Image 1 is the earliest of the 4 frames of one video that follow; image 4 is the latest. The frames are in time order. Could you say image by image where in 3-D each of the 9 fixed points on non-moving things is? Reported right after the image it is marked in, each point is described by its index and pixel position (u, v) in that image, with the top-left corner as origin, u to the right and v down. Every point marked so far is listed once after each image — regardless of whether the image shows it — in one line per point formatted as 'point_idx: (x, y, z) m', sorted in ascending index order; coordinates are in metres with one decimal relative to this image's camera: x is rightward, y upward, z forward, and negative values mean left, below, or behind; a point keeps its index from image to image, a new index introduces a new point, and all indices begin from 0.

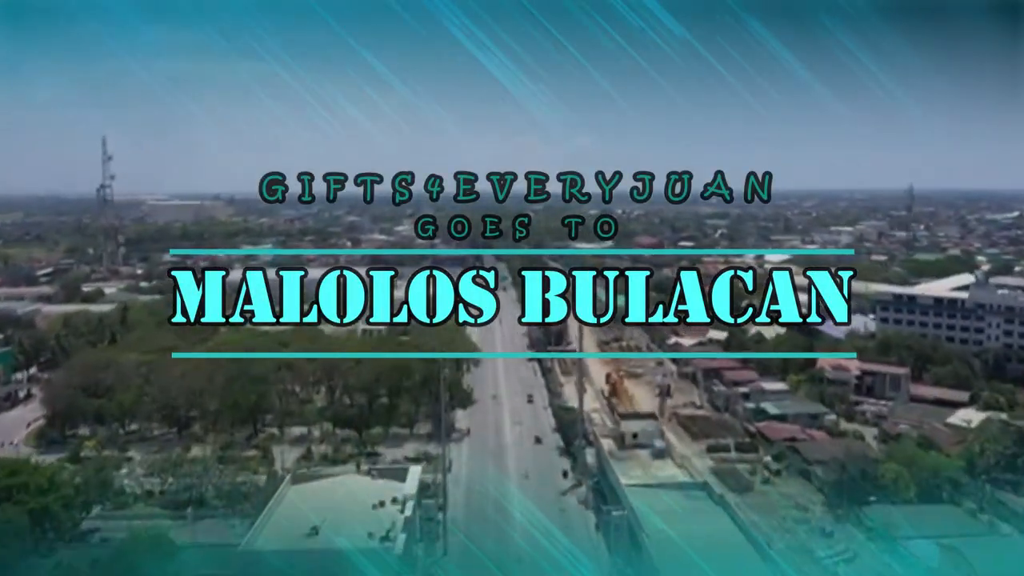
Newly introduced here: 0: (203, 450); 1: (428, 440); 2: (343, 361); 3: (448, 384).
0: (-4.4, -2.3, +11.2) m
1: (-1.2, -2.1, +11.4) m
2: (-2.3, -1.1, +11.5) m
3: (-0.9, -1.4, +11.5) m
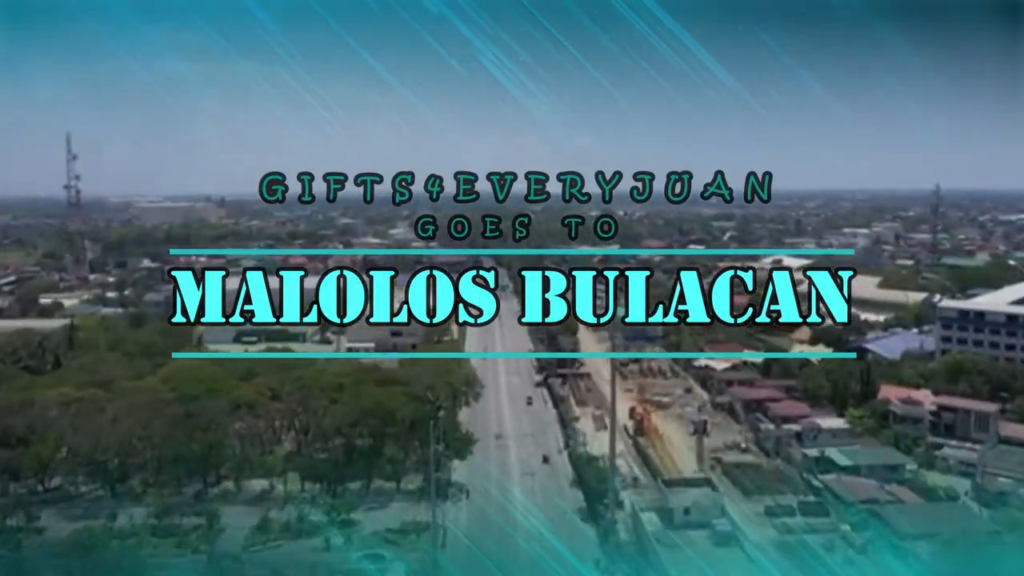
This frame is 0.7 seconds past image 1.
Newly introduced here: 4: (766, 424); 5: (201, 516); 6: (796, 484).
0: (-4.3, -2.6, +9.2) m
1: (-1.1, -2.4, +9.3) m
2: (-2.2, -1.3, +9.4) m
3: (-0.8, -1.7, +9.5) m
4: (+2.9, -1.6, +9.5) m
5: (-3.5, -2.6, +9.2) m
6: (+3.3, -2.3, +9.6) m
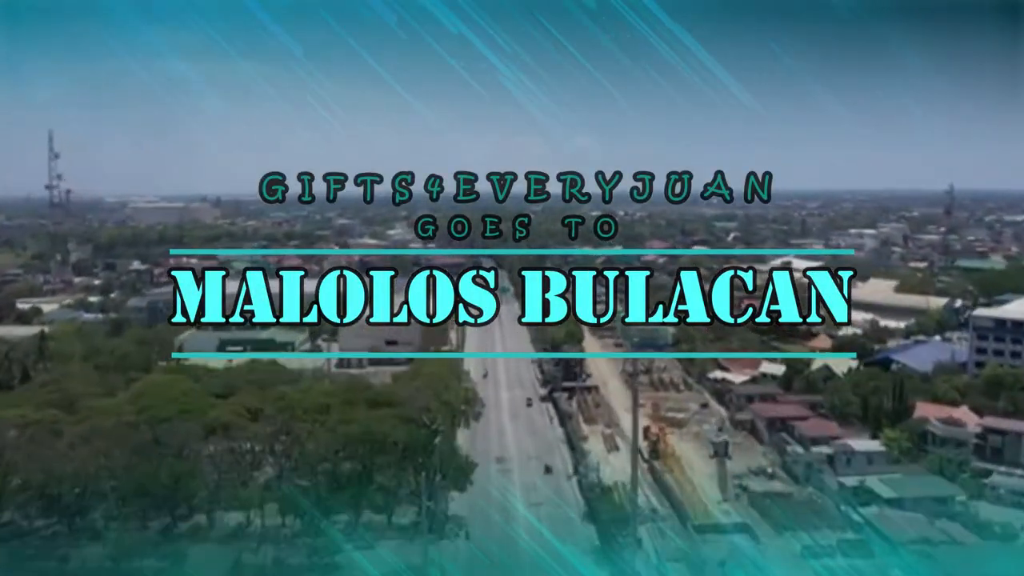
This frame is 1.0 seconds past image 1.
0: (-4.2, -2.7, +8.3) m
1: (-1.0, -2.5, +8.4) m
2: (-2.2, -1.4, +8.5) m
3: (-0.8, -1.8, +8.5) m
4: (+3.0, -1.7, +8.6) m
5: (-3.4, -2.7, +8.3) m
6: (+3.4, -2.4, +8.6) m
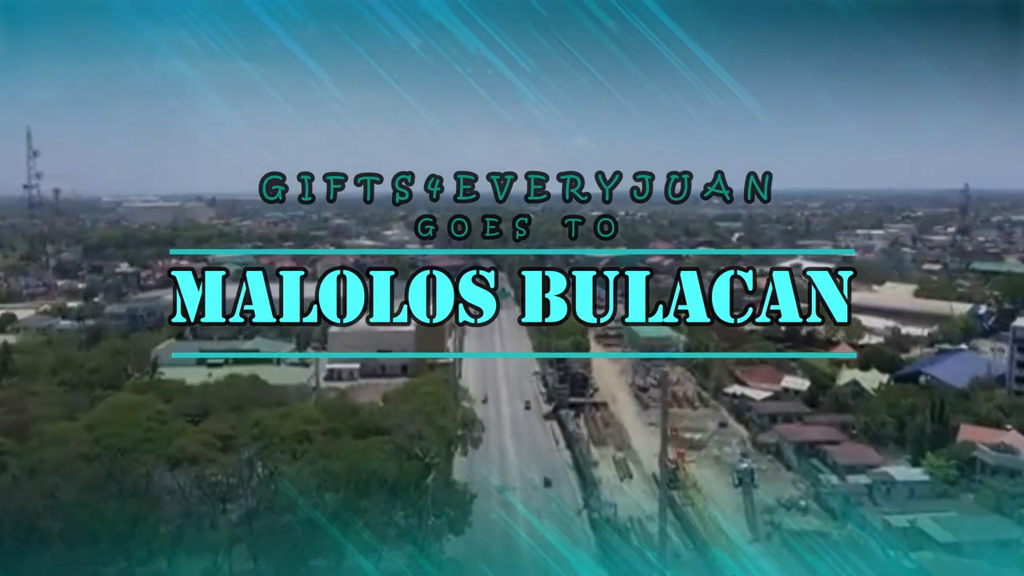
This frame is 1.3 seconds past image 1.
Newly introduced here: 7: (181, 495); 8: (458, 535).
0: (-4.2, -2.8, +7.3) m
1: (-1.0, -2.6, +7.4) m
2: (-2.2, -1.6, +7.5) m
3: (-0.7, -1.9, +7.6) m
4: (+3.0, -1.8, +7.6) m
5: (-3.4, -2.8, +7.3) m
6: (+3.4, -2.5, +7.7) m
7: (-3.0, -1.9, +7.5) m
8: (-0.5, -2.3, +7.7) m
